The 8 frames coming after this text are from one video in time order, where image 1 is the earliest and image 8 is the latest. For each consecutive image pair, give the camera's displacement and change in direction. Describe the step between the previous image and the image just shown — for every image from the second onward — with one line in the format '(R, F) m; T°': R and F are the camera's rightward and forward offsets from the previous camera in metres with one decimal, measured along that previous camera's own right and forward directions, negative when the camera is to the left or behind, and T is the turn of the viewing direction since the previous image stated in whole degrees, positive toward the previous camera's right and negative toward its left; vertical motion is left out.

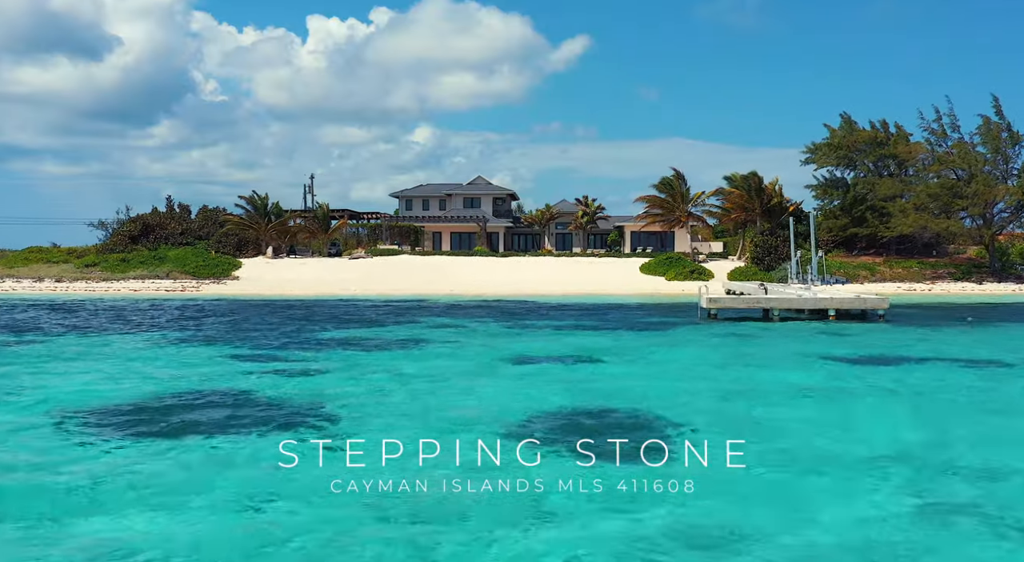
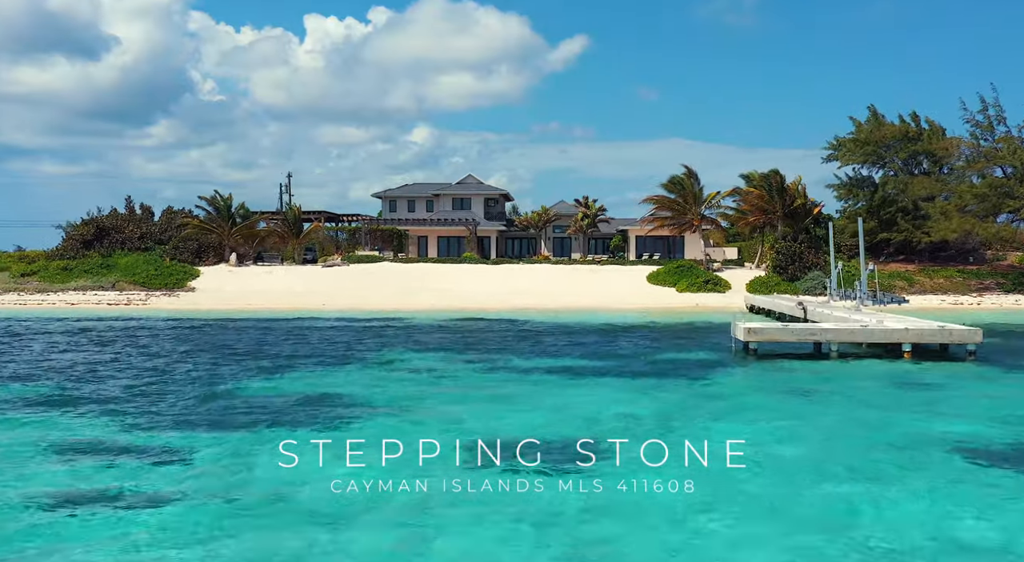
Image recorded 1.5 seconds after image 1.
(+0.3, +5.7) m; 0°
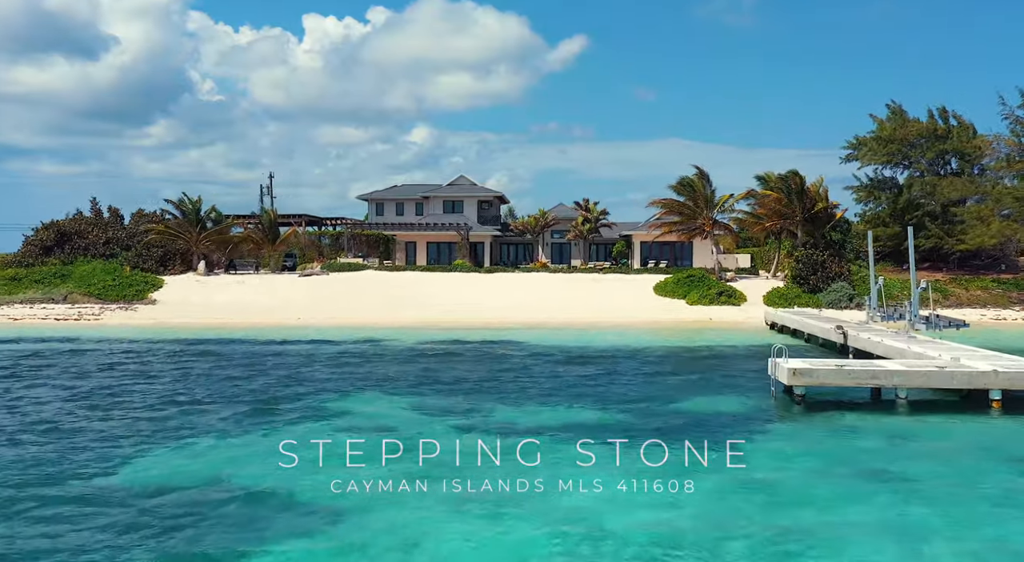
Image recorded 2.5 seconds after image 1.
(+0.2, +4.1) m; 0°
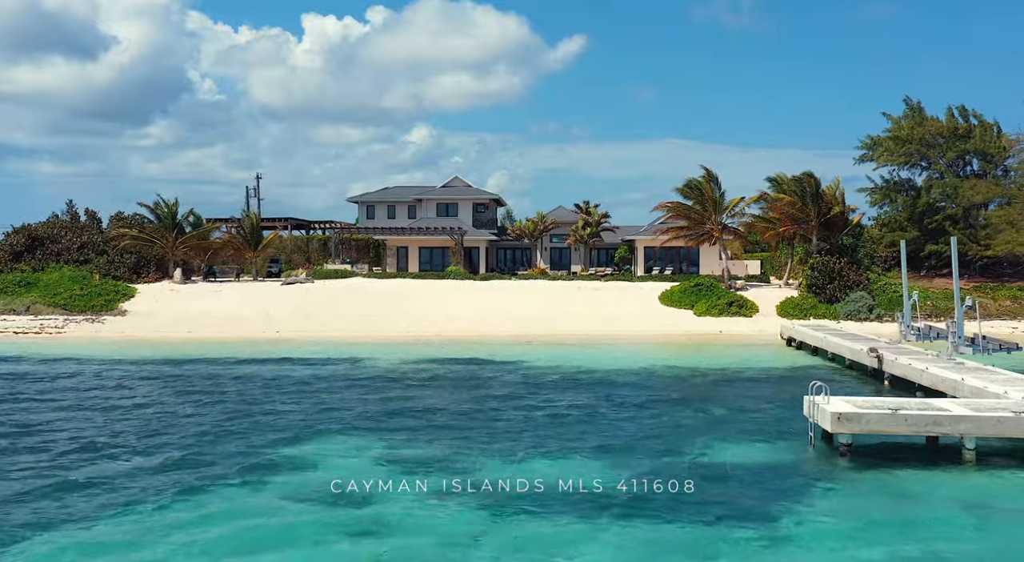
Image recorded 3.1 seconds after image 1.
(+0.2, +2.7) m; 0°
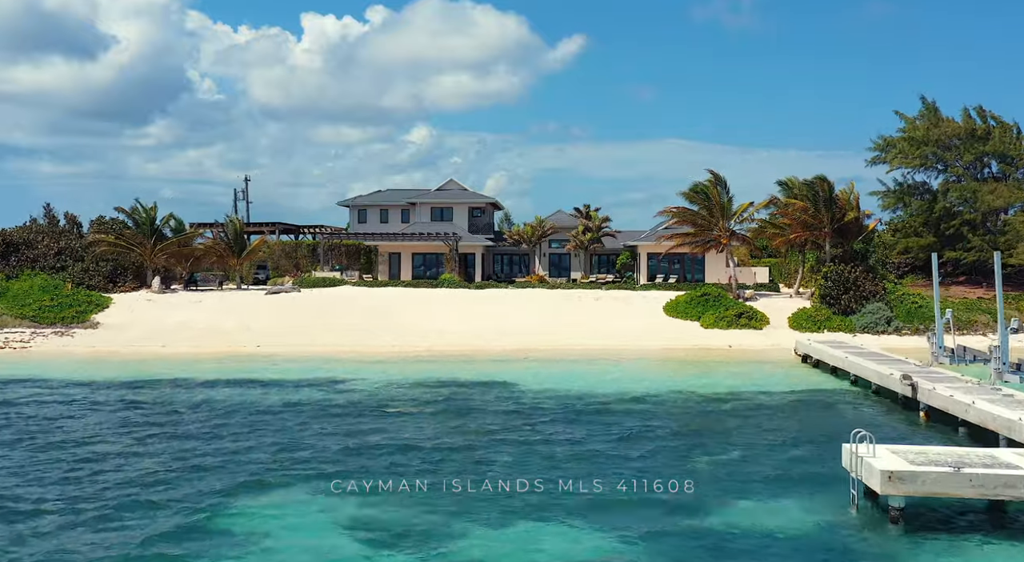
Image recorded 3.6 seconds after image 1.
(+0.1, +2.2) m; 0°
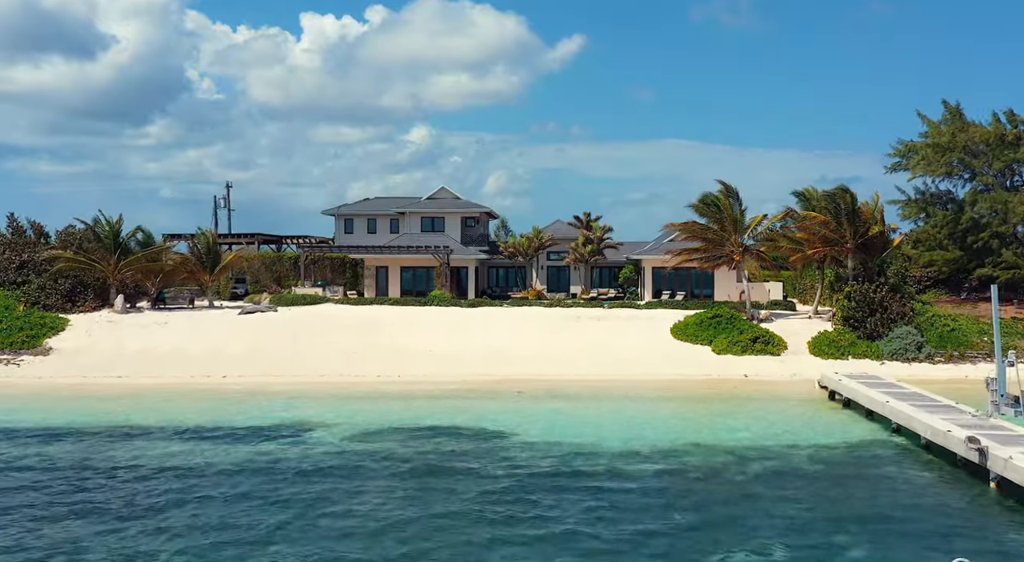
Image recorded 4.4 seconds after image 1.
(+0.2, +3.2) m; 0°
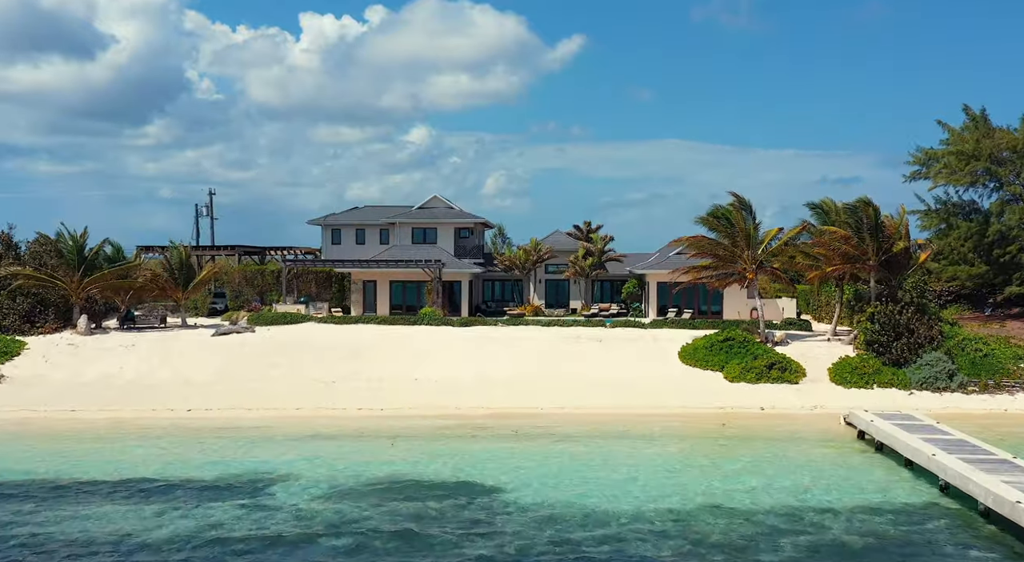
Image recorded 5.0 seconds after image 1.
(+0.2, +2.7) m; 0°
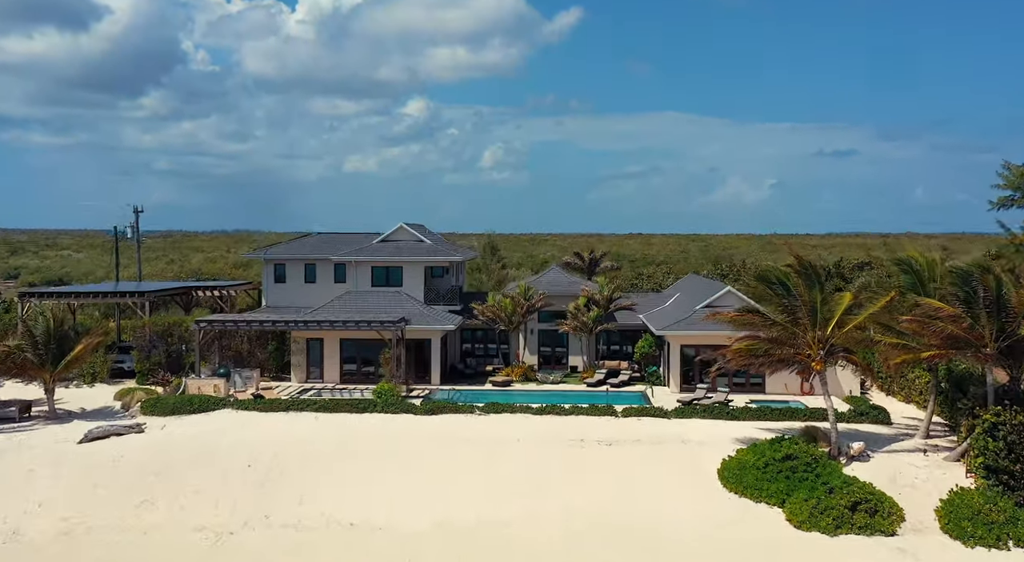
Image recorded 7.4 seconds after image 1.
(+0.5, +9.4) m; 0°
